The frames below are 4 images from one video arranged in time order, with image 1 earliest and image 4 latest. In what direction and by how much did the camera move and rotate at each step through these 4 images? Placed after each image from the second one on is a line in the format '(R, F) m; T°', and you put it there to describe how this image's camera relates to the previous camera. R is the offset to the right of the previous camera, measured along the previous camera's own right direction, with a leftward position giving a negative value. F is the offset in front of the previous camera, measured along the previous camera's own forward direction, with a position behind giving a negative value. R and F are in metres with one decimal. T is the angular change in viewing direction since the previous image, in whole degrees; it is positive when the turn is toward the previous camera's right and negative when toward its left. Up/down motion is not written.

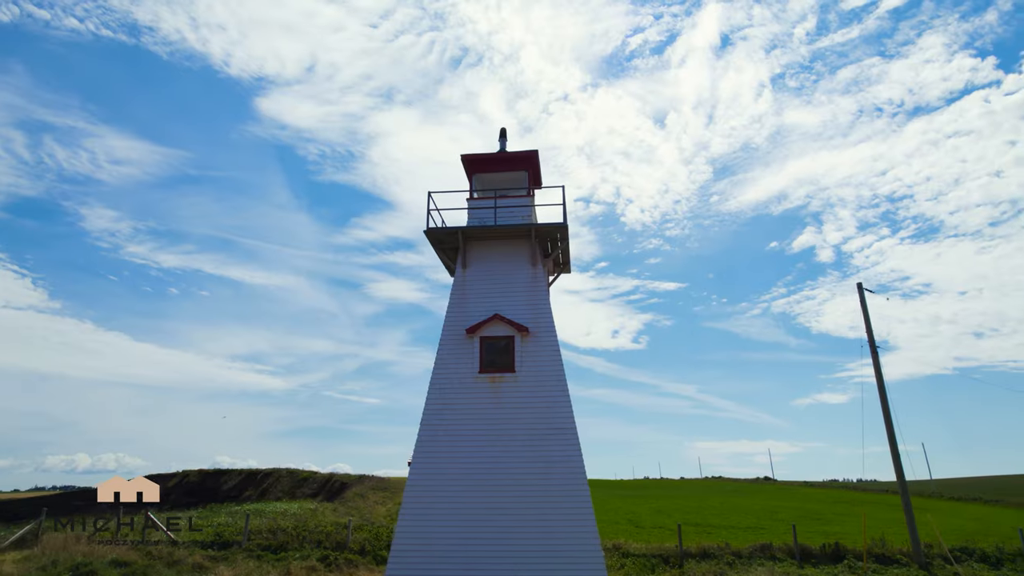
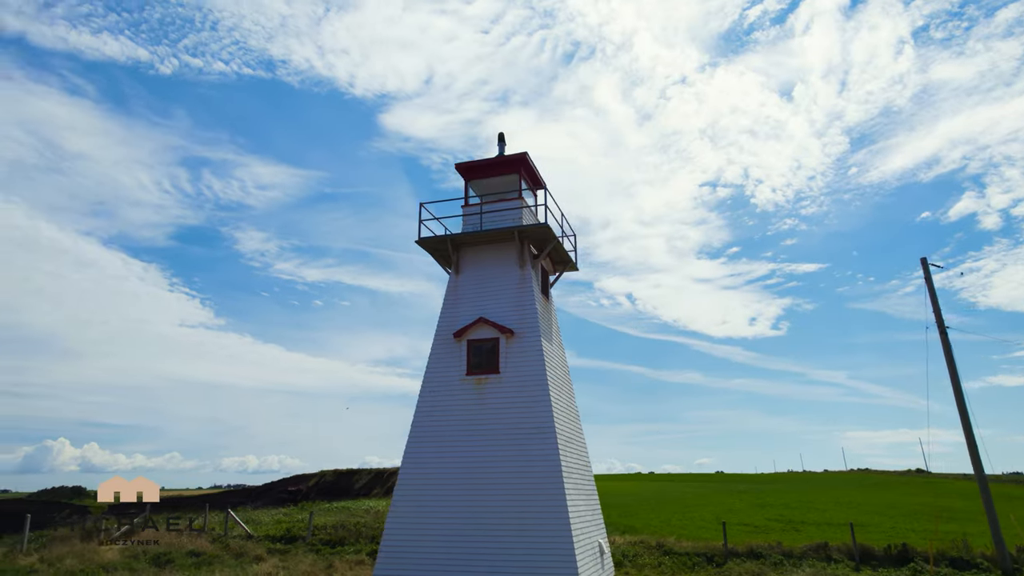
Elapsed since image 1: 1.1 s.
(+3.2, 0.0) m; -11°
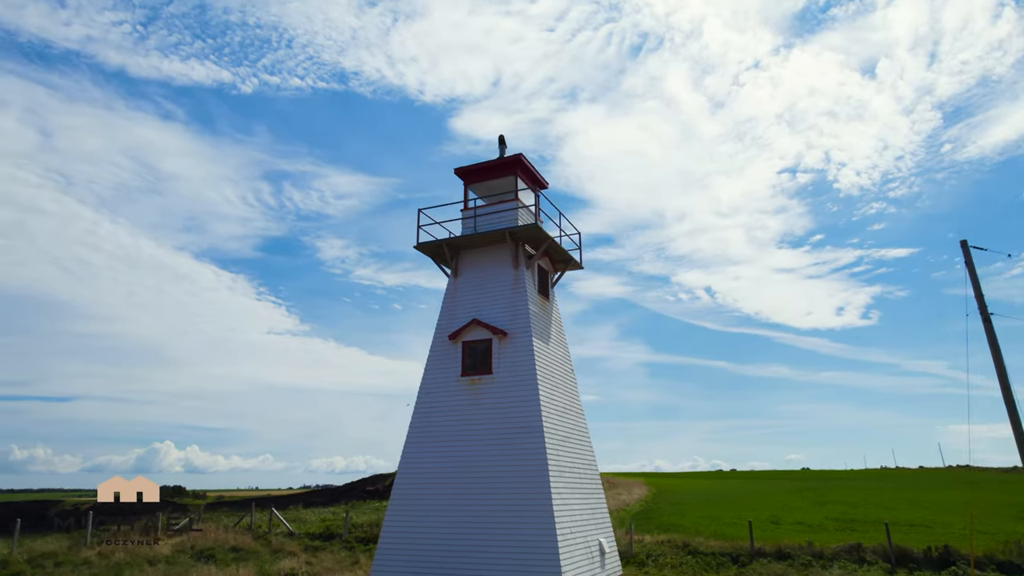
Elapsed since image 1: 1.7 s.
(+1.9, 0.0) m; -6°
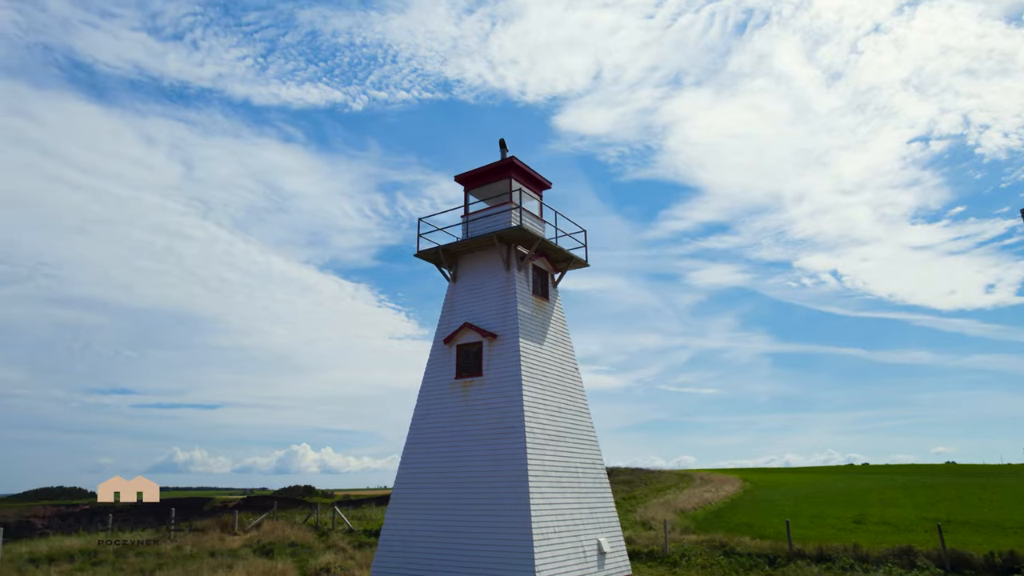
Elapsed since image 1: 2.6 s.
(+2.9, +0.1) m; -9°
